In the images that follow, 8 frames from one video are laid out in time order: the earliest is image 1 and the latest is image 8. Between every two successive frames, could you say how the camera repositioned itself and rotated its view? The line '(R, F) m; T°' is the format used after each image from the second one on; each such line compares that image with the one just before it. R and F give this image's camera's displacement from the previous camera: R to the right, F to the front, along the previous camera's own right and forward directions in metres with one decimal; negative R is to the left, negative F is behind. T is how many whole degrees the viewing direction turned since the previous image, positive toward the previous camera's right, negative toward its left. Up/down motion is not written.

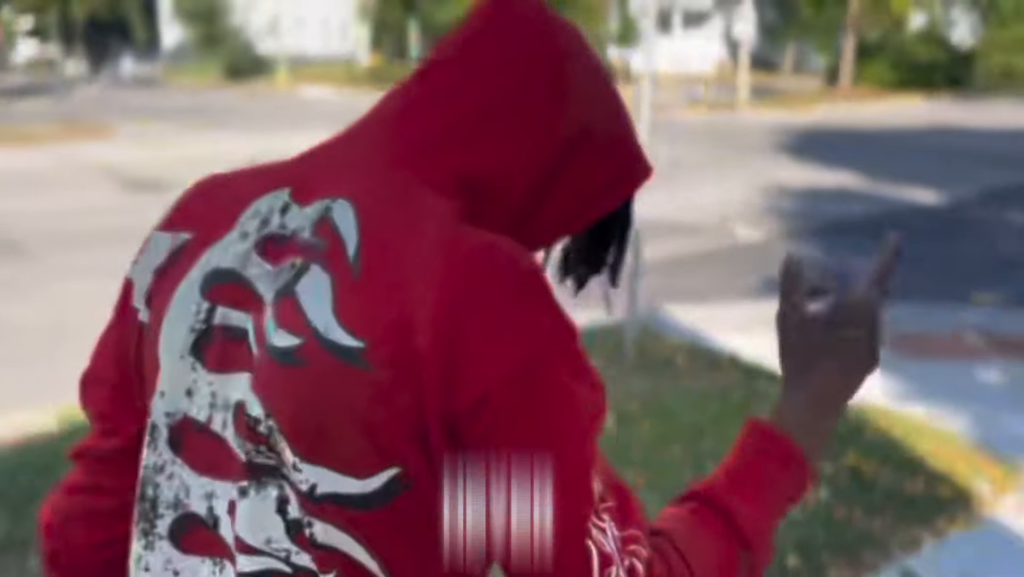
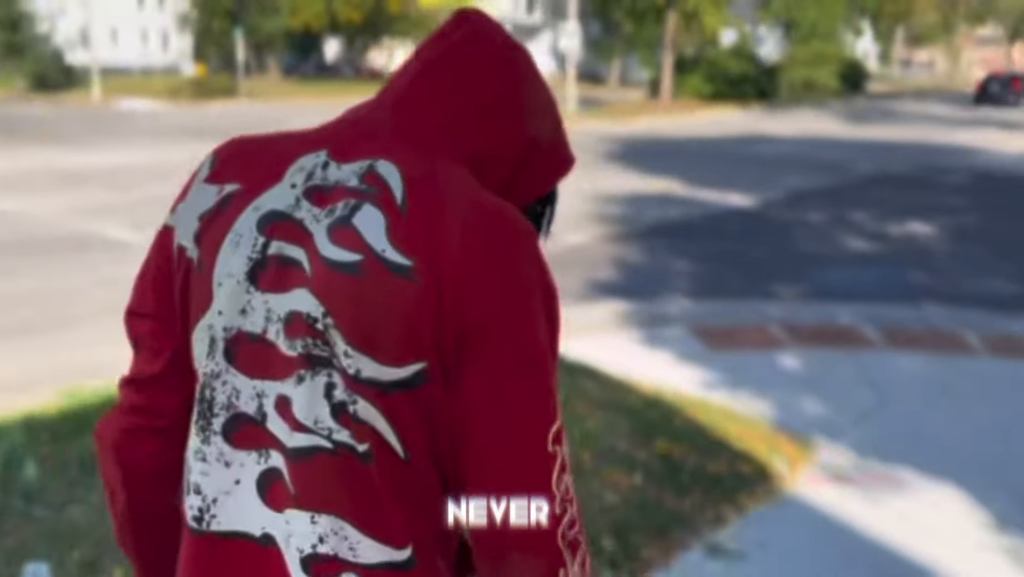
(-0.2, 0.0) m; +11°
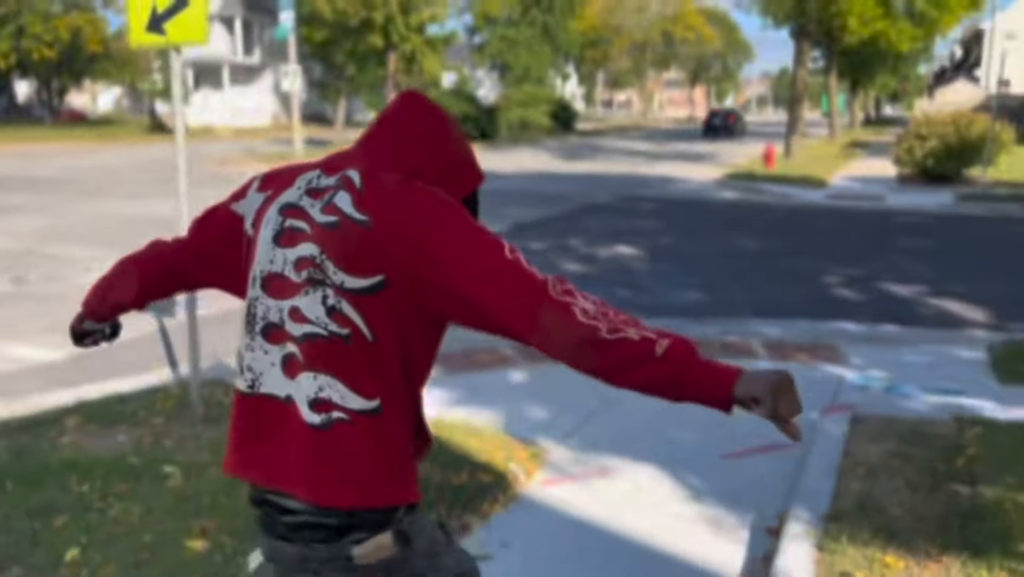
(0.0, -0.2) m; +17°
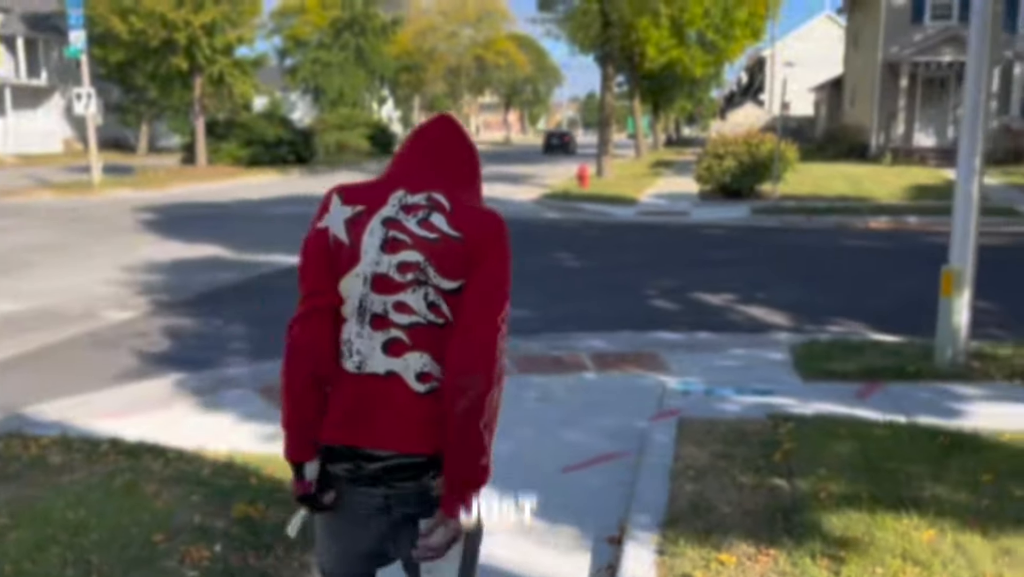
(0.0, +0.1) m; +12°
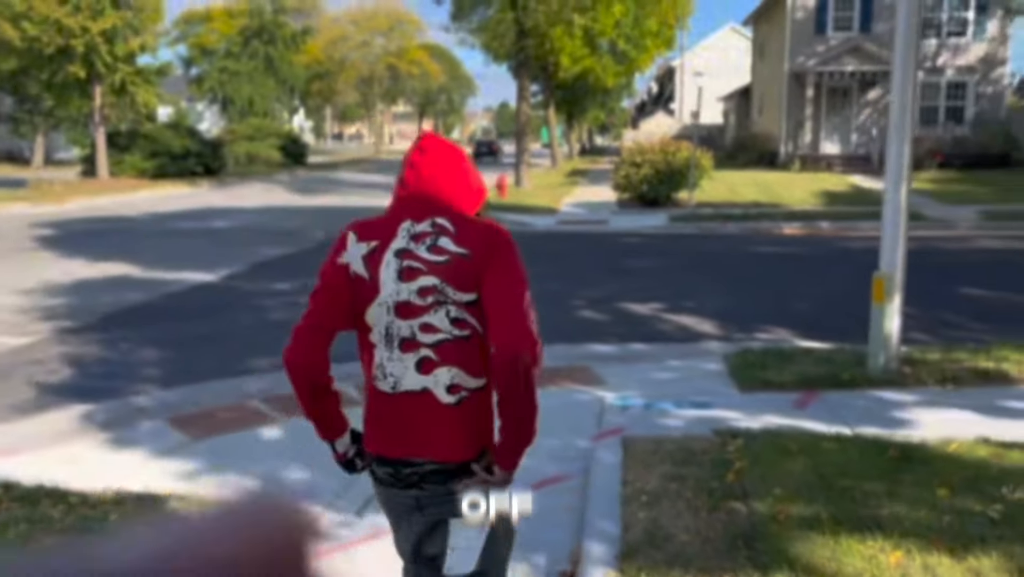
(-0.1, +0.3) m; +5°
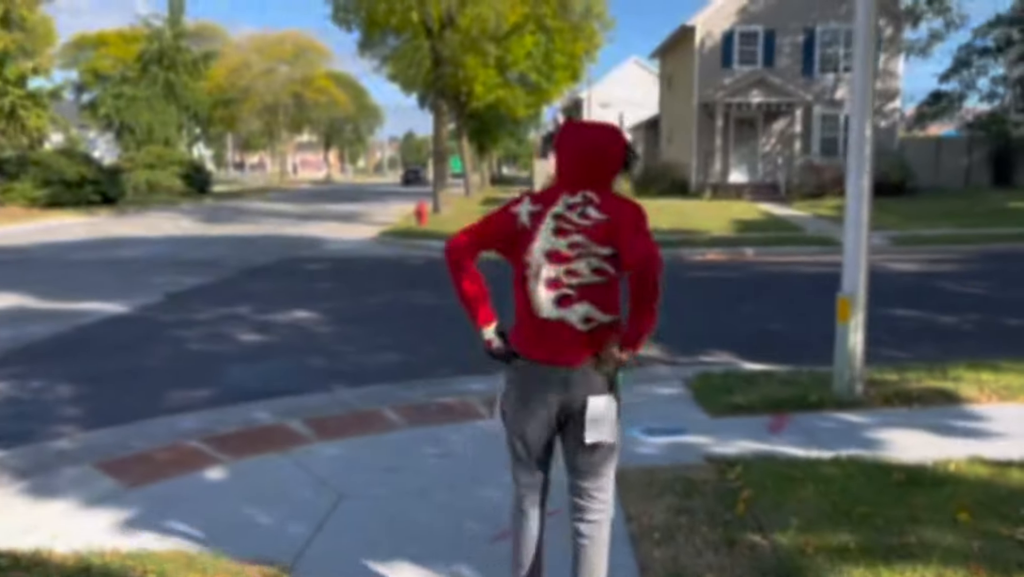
(-0.5, +0.4) m; +6°
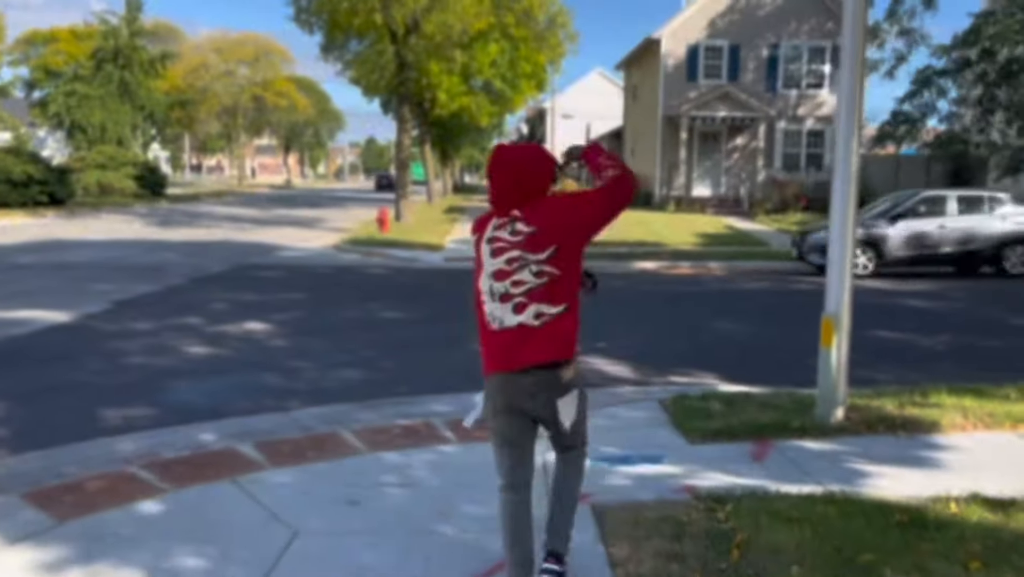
(-0.1, +0.4) m; +3°
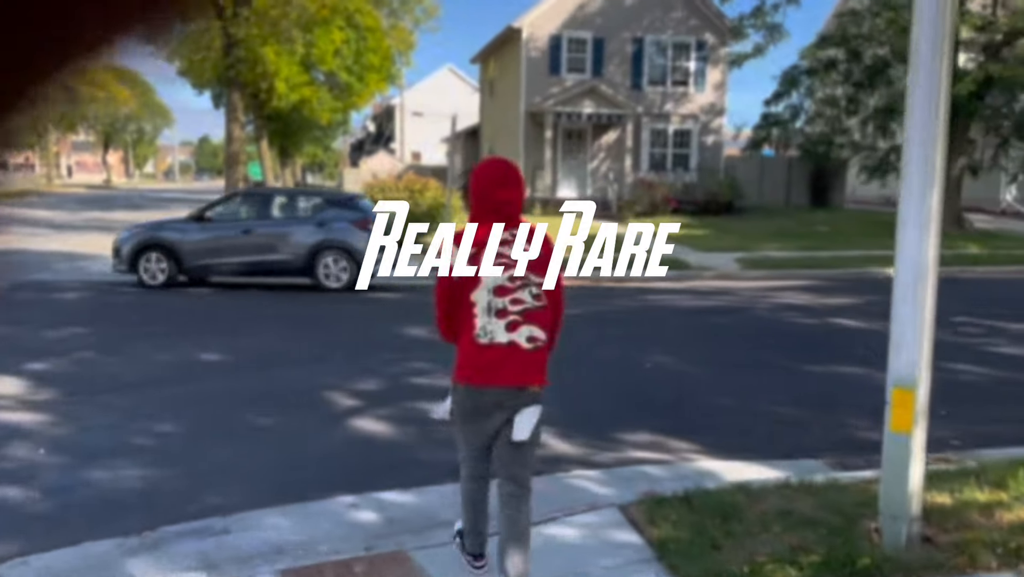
(-0.2, +3.0) m; +10°
